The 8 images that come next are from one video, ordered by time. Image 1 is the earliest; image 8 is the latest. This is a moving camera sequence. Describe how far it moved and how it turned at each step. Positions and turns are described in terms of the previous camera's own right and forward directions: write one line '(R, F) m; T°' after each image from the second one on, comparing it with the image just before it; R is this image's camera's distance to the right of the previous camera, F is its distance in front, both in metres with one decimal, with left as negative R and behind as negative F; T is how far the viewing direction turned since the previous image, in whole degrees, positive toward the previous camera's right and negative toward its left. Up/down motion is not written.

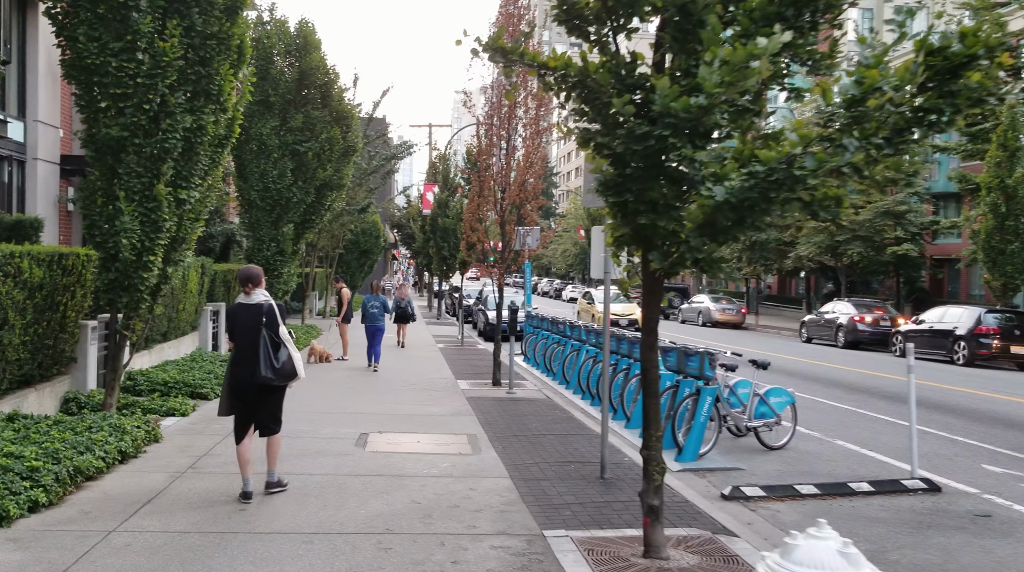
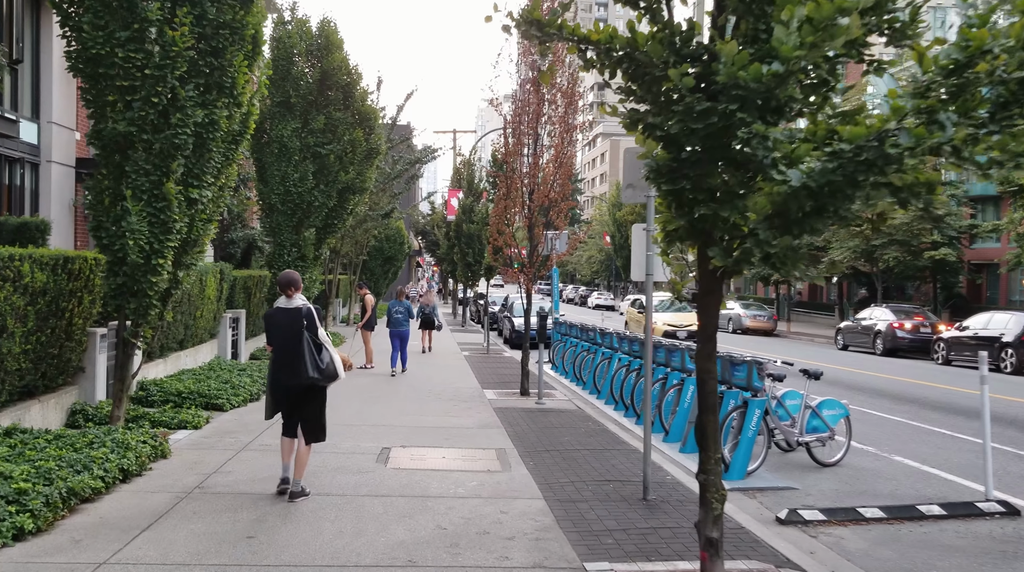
(-0.1, +0.6) m; -2°
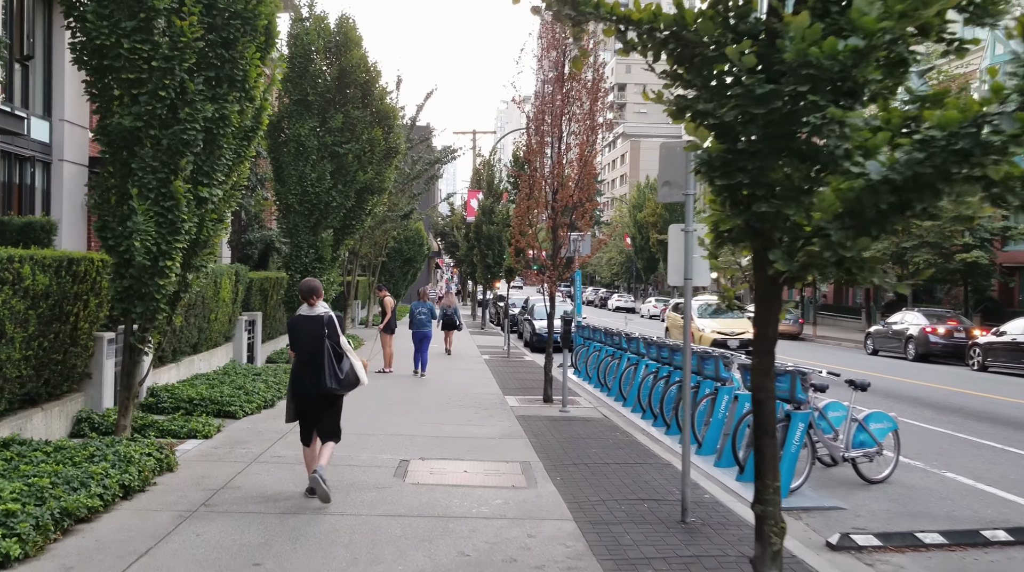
(-0.1, +0.5) m; -1°
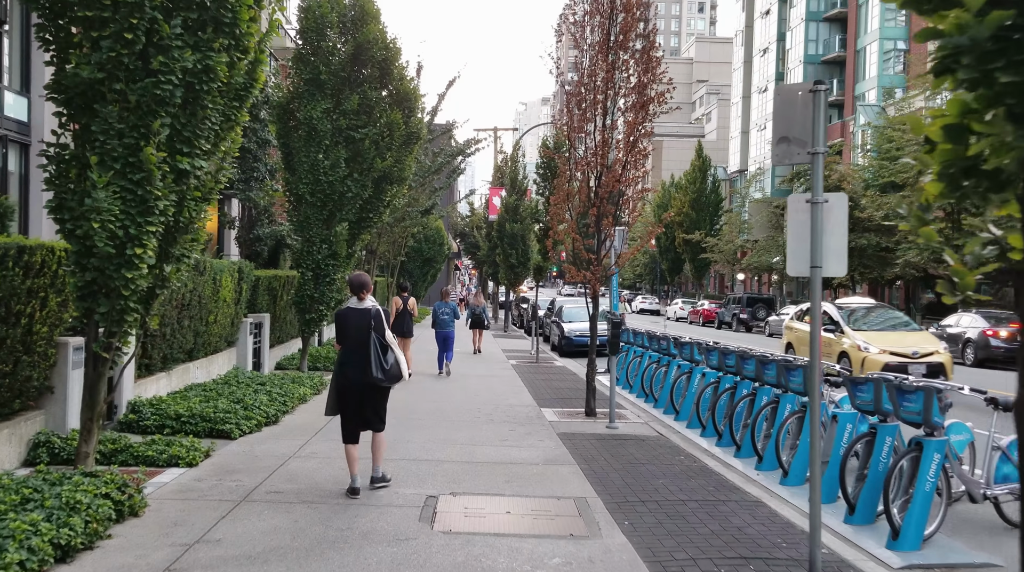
(-0.3, +1.6) m; -1°
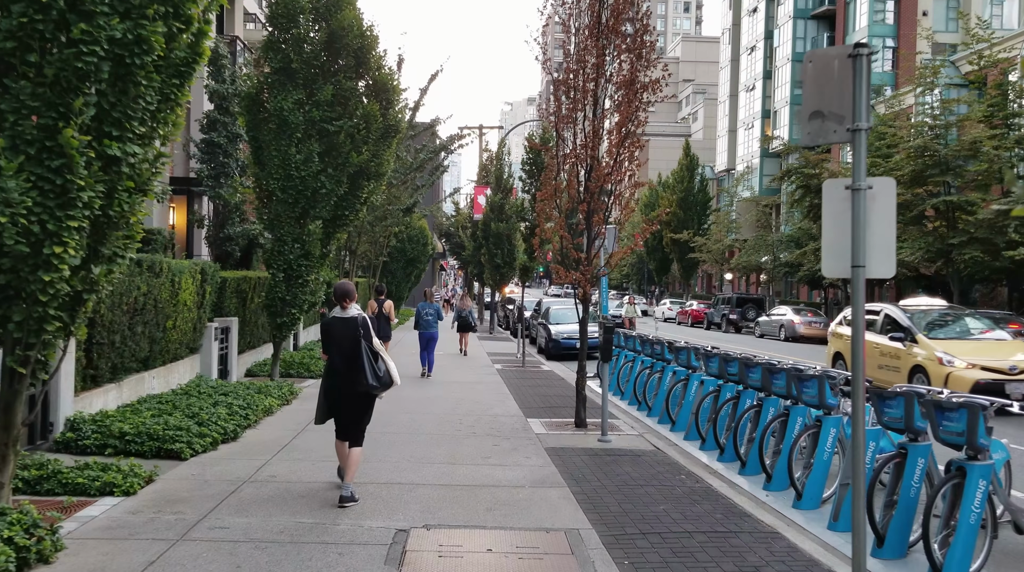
(0.0, +0.8) m; +1°
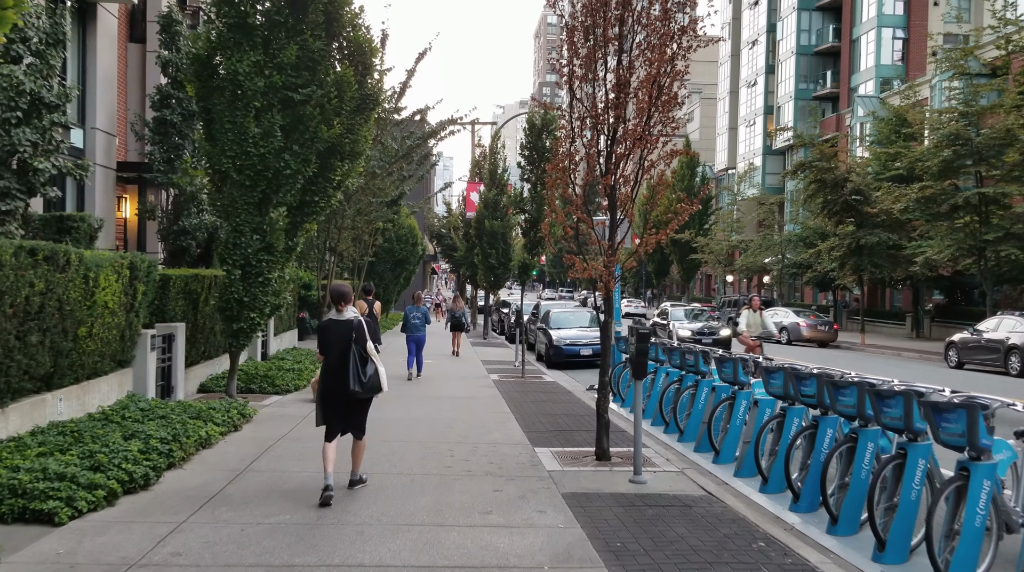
(-0.1, +2.2) m; +1°
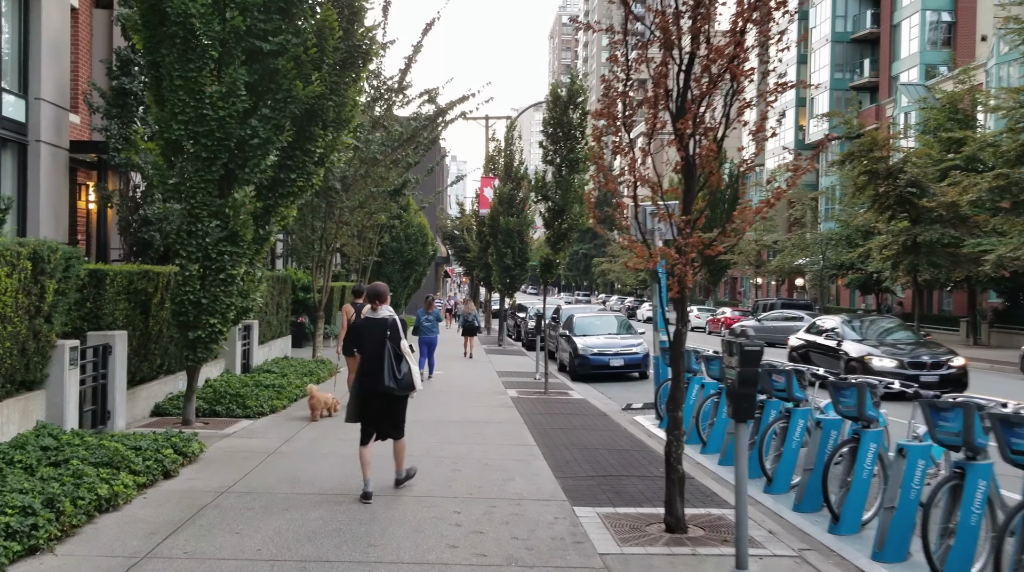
(-0.1, +2.5) m; -1°
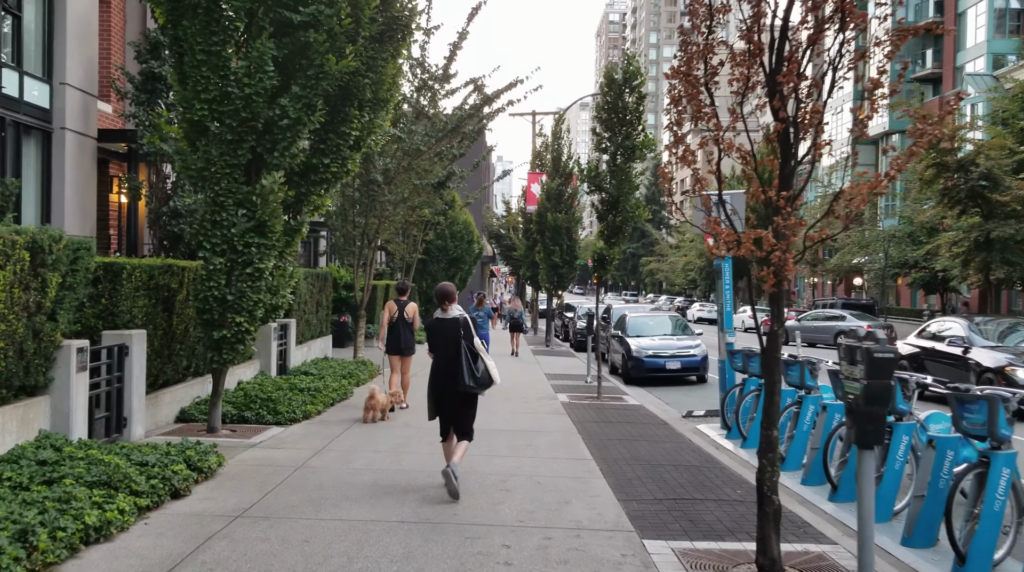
(-0.1, +1.0) m; -3°
